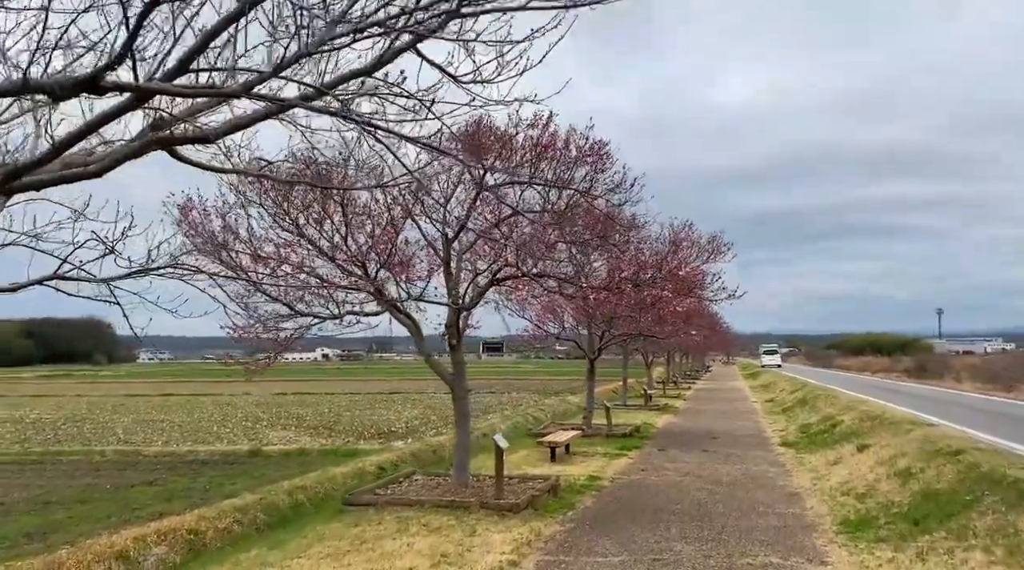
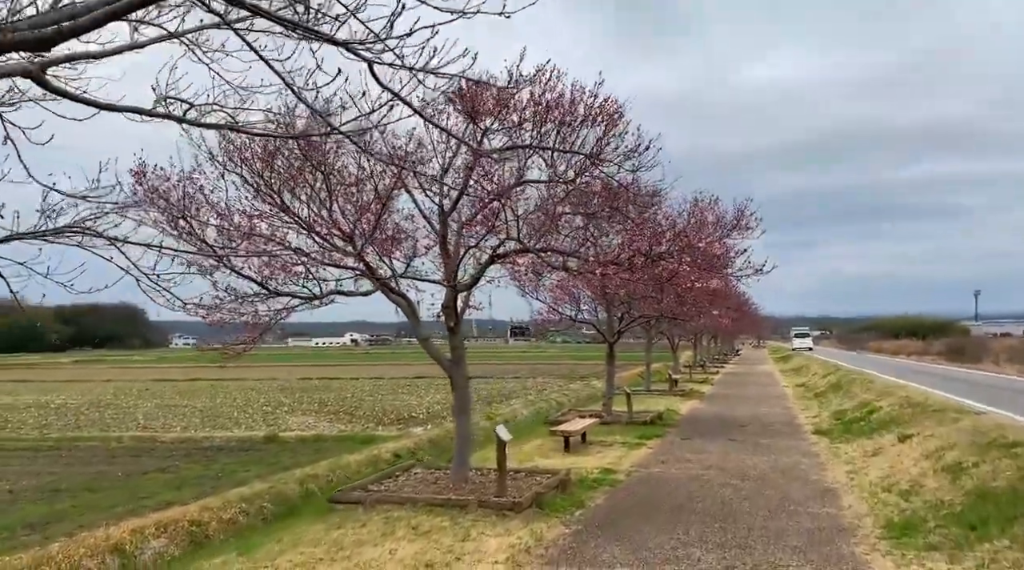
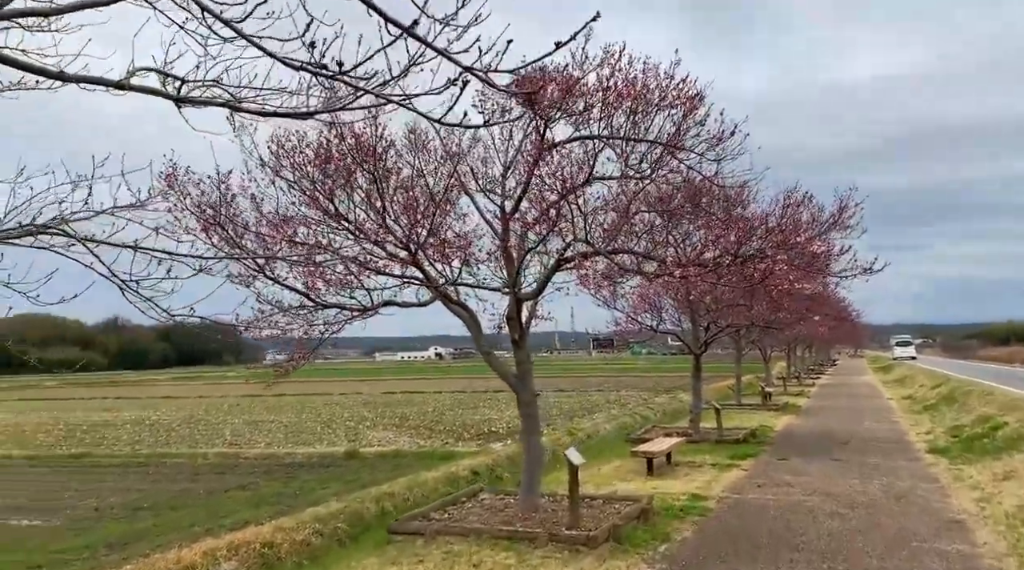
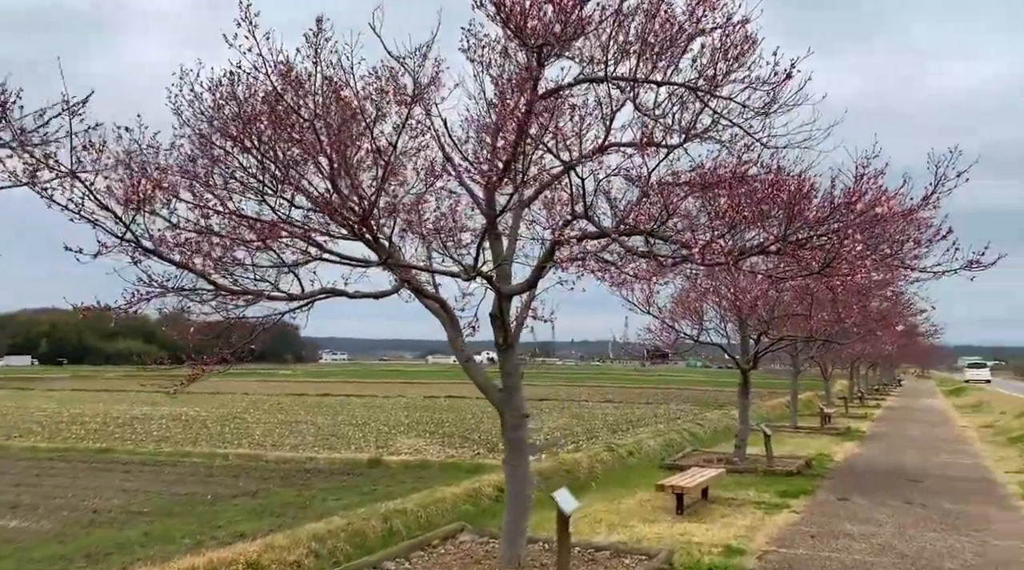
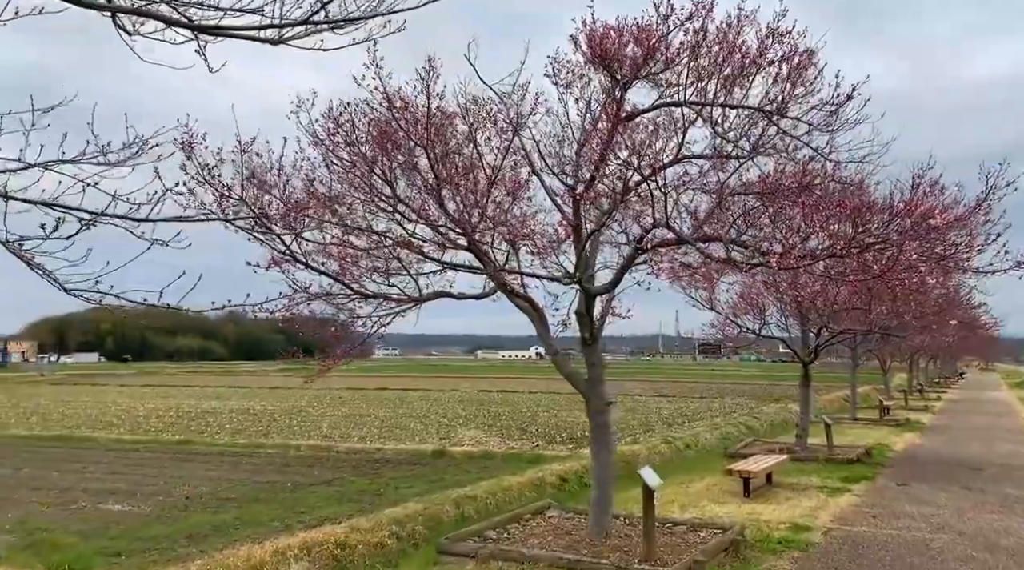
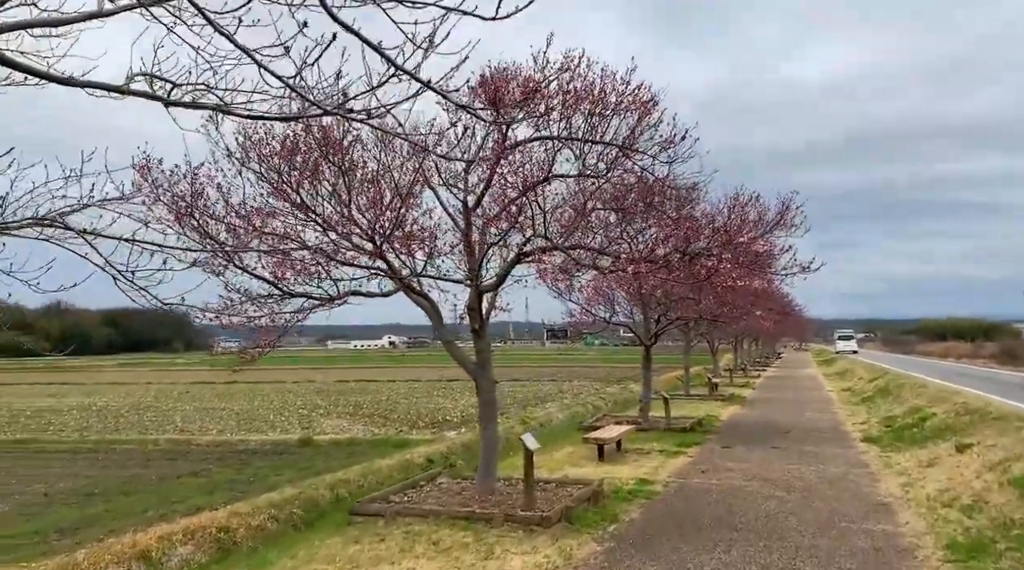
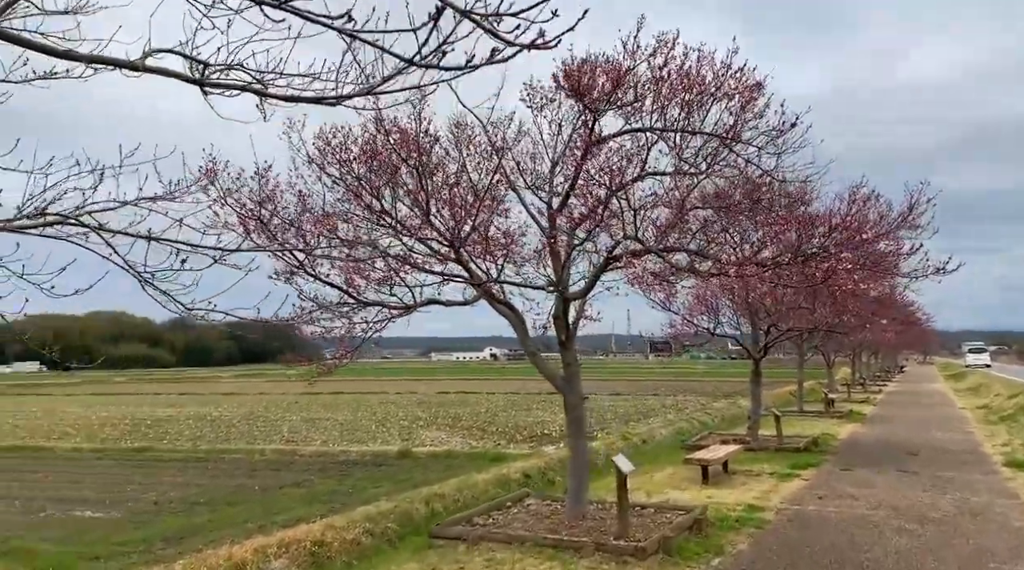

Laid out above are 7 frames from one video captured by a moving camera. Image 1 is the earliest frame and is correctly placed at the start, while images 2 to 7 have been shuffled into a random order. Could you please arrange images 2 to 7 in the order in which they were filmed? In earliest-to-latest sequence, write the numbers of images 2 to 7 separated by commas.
2, 6, 3, 7, 5, 4
